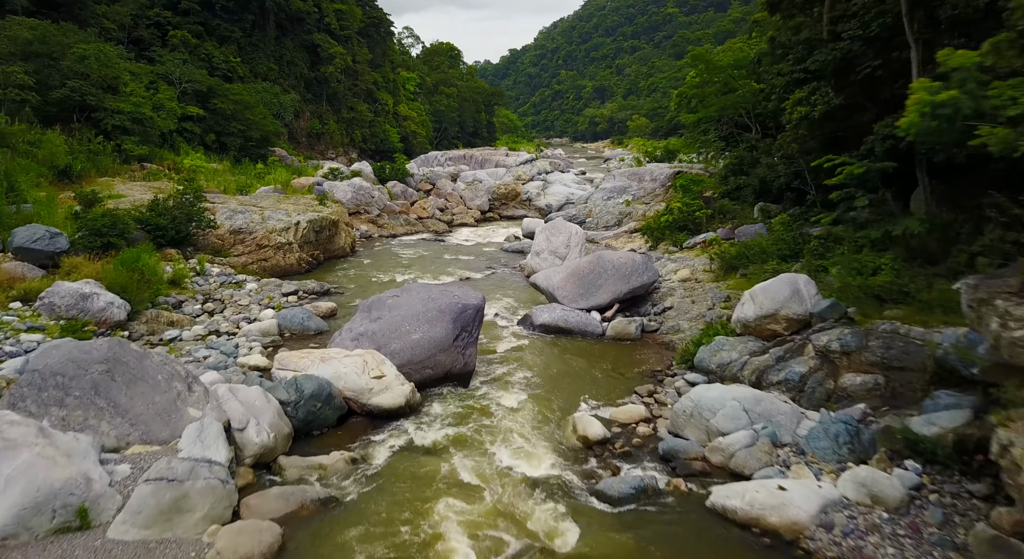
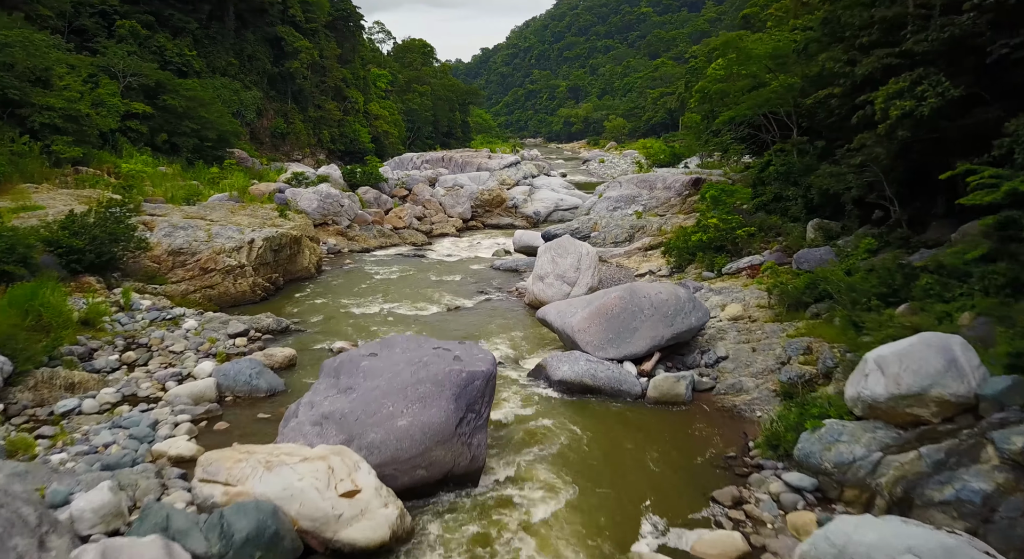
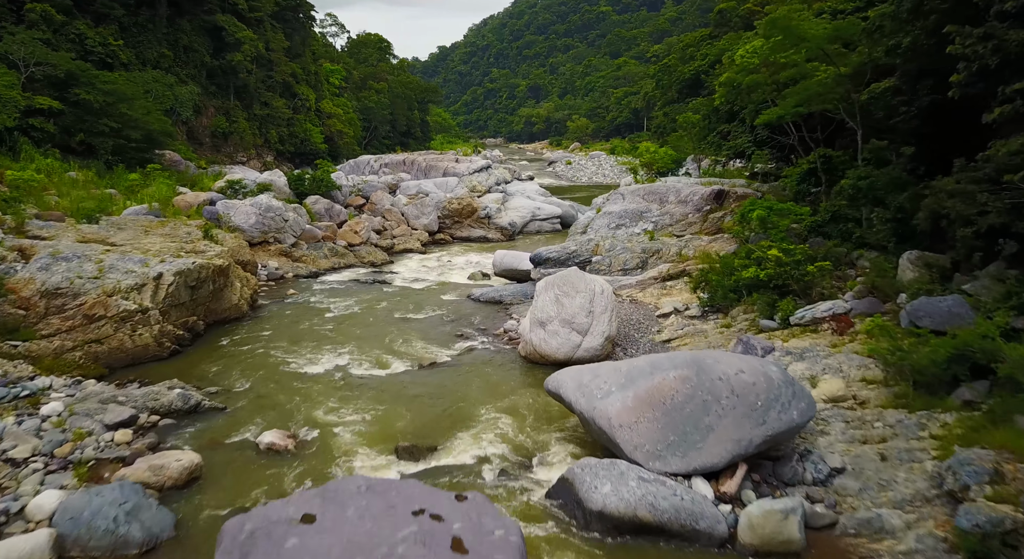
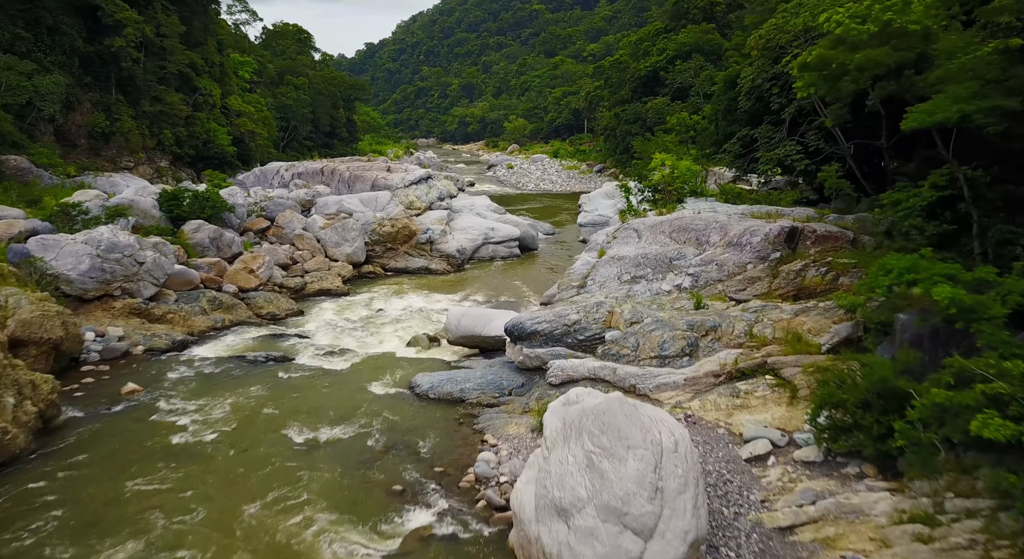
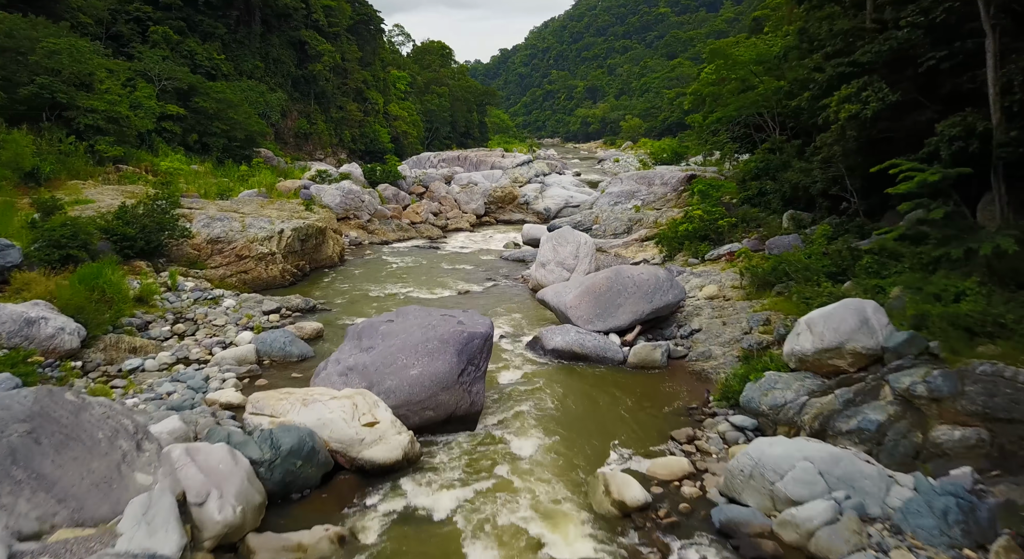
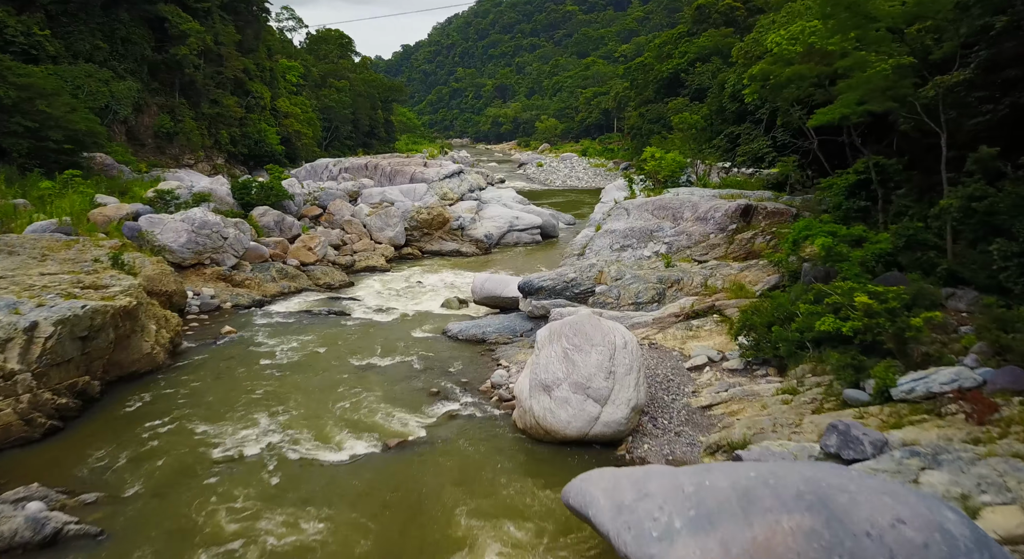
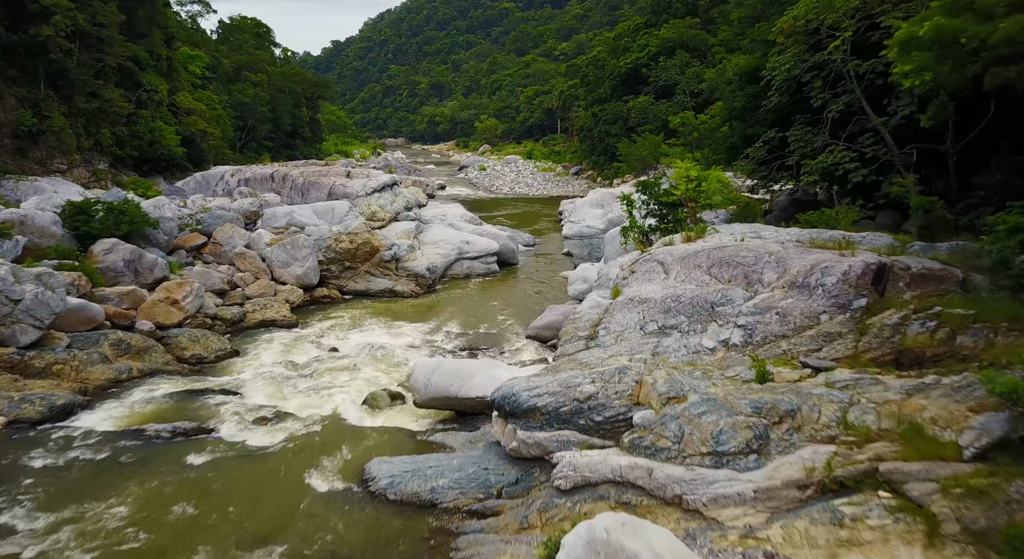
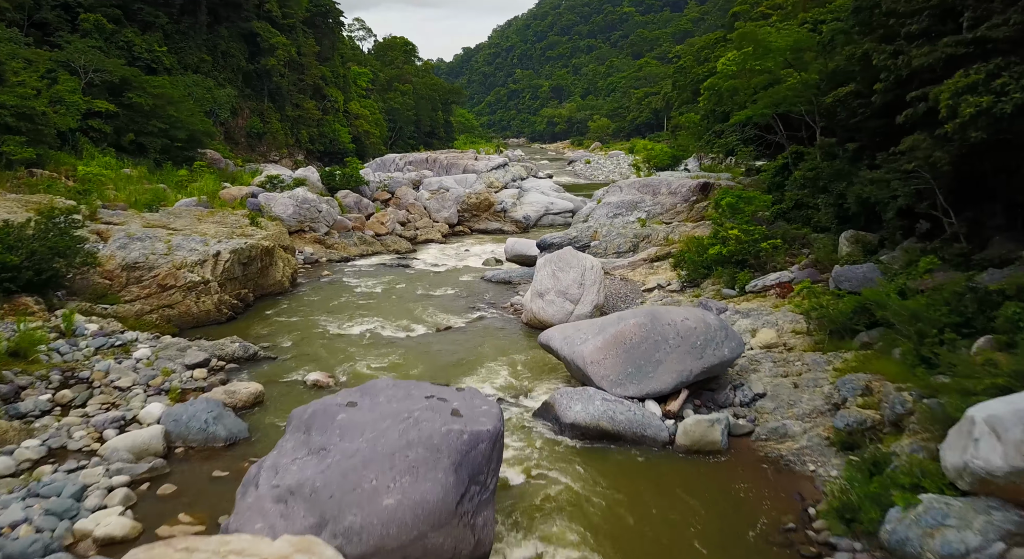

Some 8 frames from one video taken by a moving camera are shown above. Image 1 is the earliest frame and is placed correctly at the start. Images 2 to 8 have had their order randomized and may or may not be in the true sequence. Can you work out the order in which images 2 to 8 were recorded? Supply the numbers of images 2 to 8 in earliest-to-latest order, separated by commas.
5, 2, 8, 3, 6, 4, 7
